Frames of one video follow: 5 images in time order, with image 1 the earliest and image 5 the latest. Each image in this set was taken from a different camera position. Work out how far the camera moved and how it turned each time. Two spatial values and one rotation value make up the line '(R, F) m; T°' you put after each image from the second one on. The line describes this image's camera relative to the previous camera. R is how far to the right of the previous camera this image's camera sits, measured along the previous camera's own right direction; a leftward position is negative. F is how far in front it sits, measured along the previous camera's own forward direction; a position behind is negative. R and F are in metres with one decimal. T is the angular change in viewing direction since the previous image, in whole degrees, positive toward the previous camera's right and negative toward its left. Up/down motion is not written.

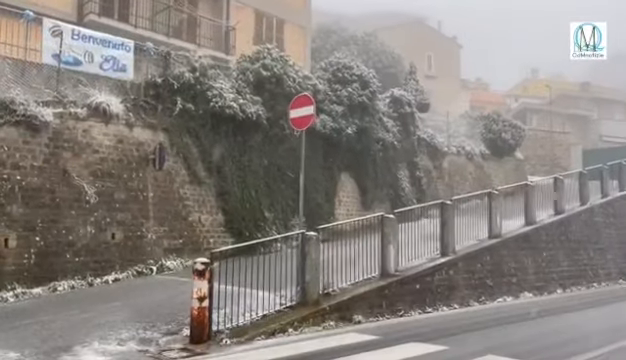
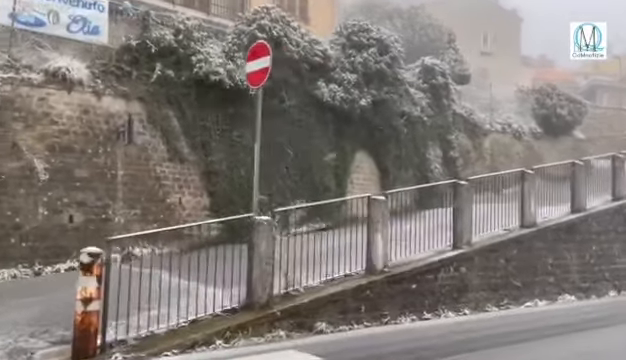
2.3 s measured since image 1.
(+1.7, +2.3) m; -7°
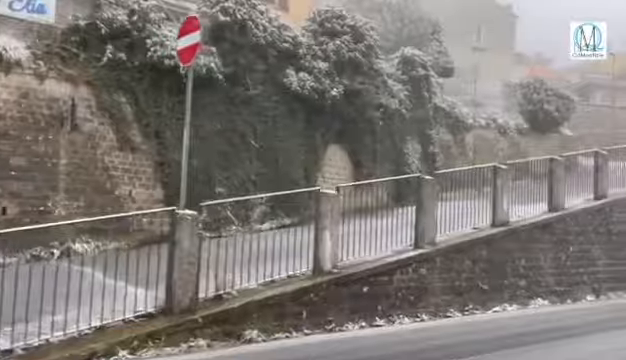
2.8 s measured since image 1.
(+0.9, +0.9) m; 0°
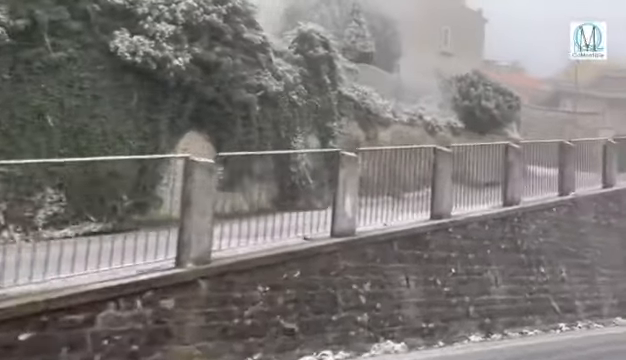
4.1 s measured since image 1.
(+3.6, +3.4) m; +1°
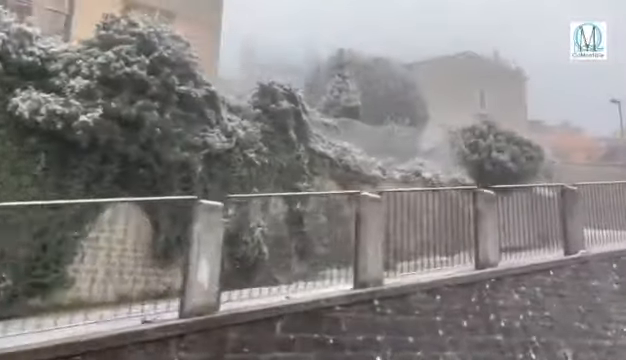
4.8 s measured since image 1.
(+2.6, +2.4) m; -7°
